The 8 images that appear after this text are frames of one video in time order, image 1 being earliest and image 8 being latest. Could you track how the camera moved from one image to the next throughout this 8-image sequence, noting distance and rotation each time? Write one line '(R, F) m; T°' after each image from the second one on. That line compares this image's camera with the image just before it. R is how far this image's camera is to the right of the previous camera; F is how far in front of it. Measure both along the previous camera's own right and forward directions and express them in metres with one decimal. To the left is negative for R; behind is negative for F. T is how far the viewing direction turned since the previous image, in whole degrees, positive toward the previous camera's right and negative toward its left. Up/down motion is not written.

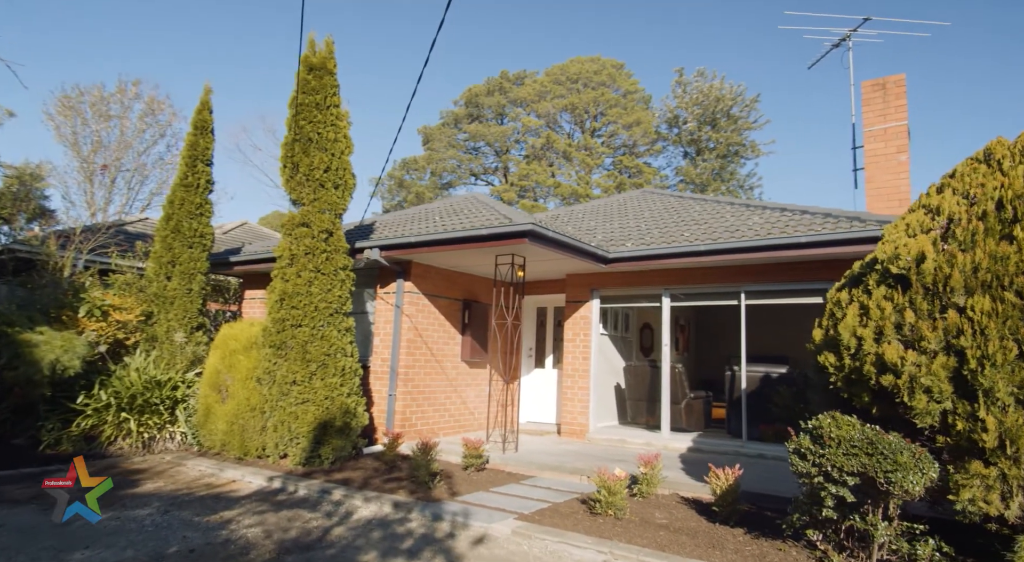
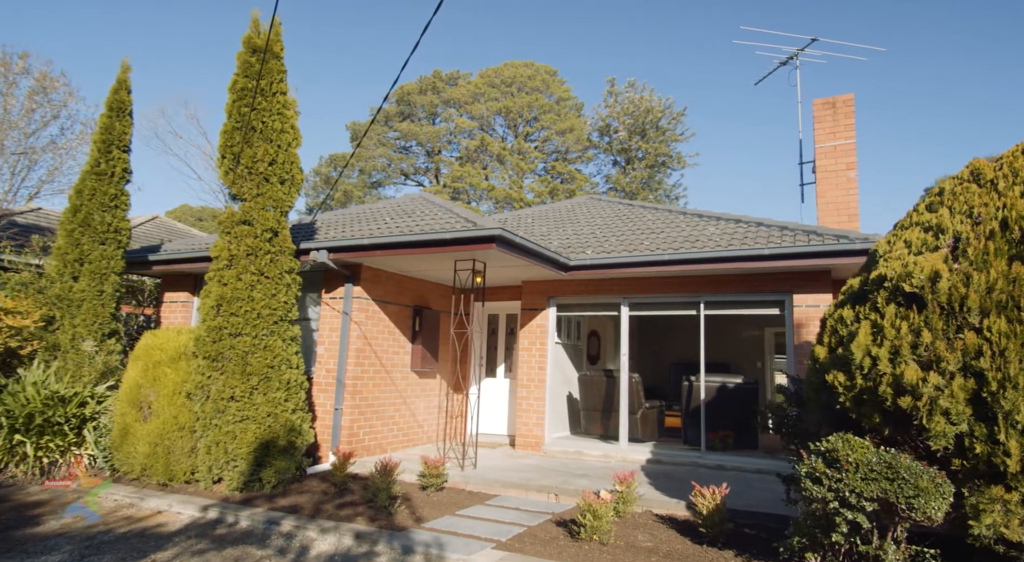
(-0.5, +0.5) m; +7°
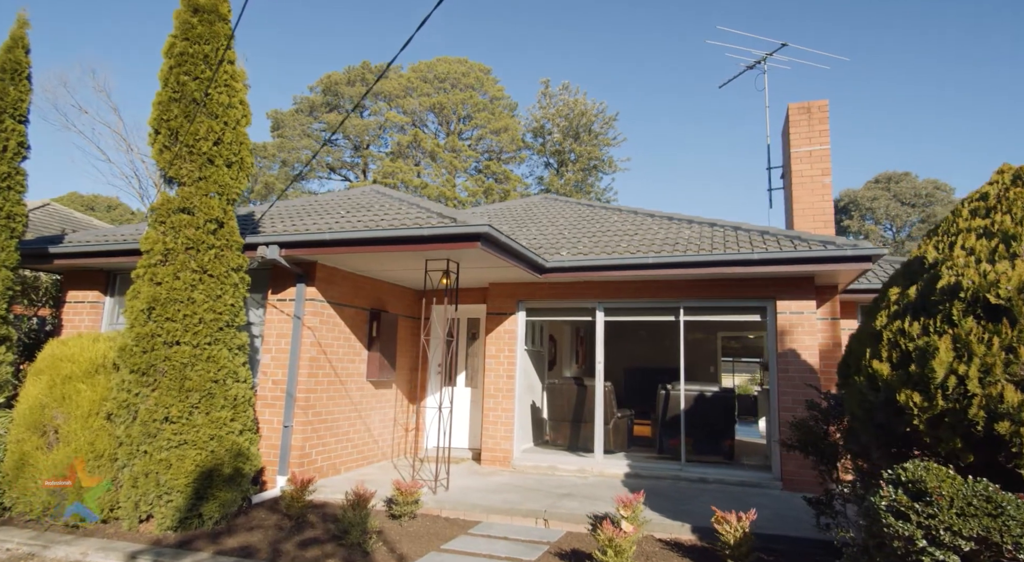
(-0.7, +0.8) m; +8°
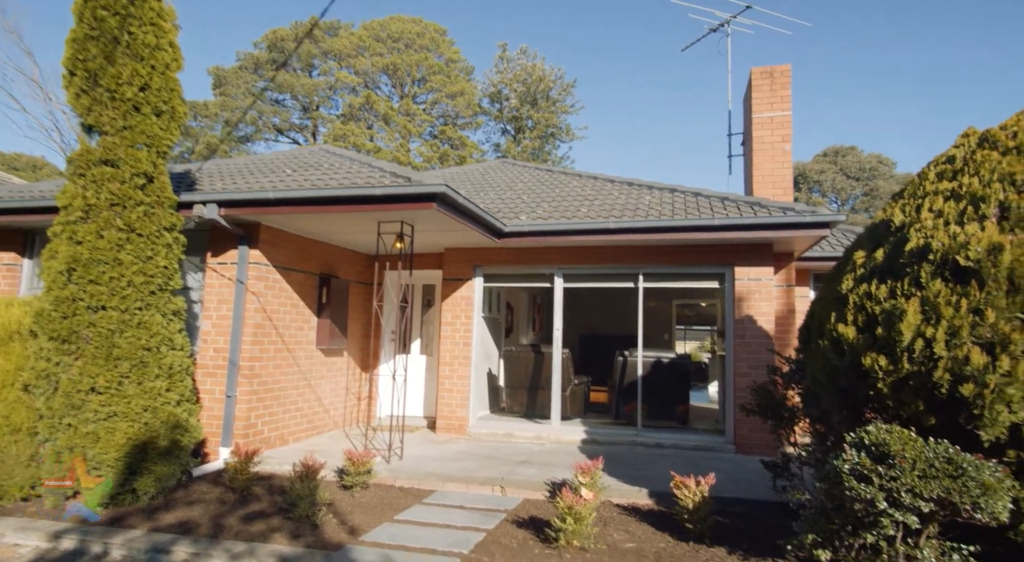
(0.0, +0.3) m; +4°
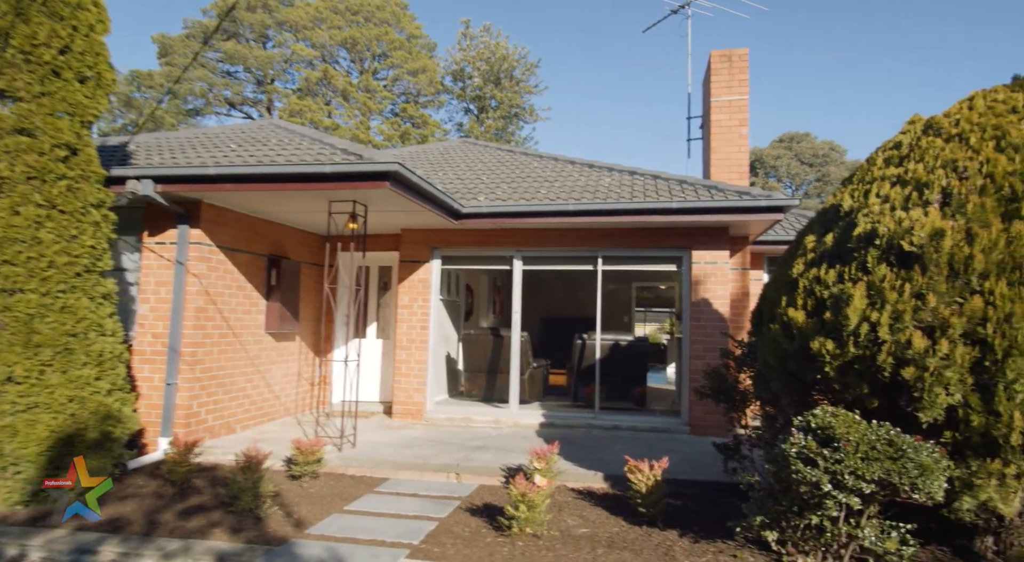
(+0.1, +0.1) m; +3°
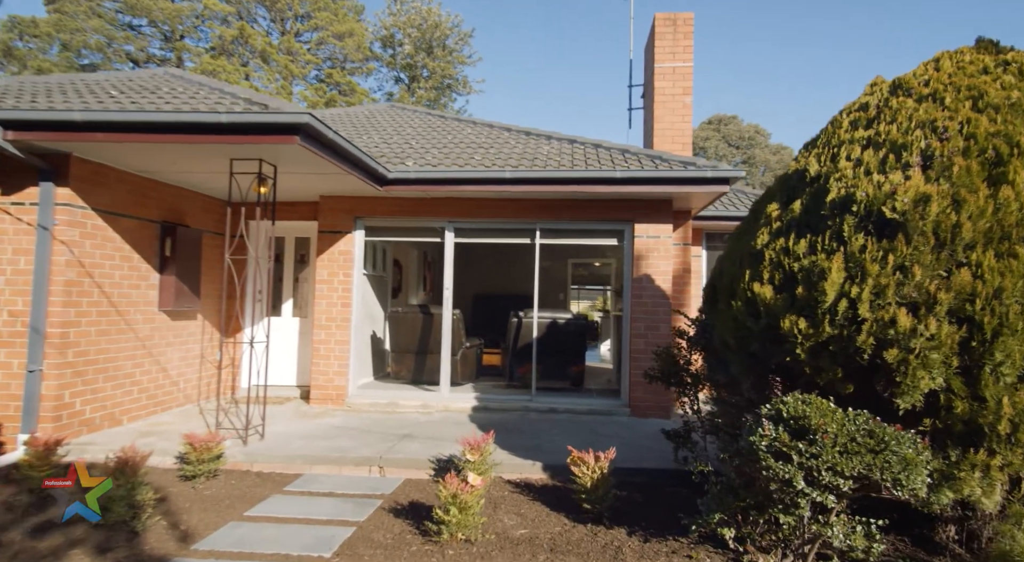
(0.0, +0.6) m; +6°
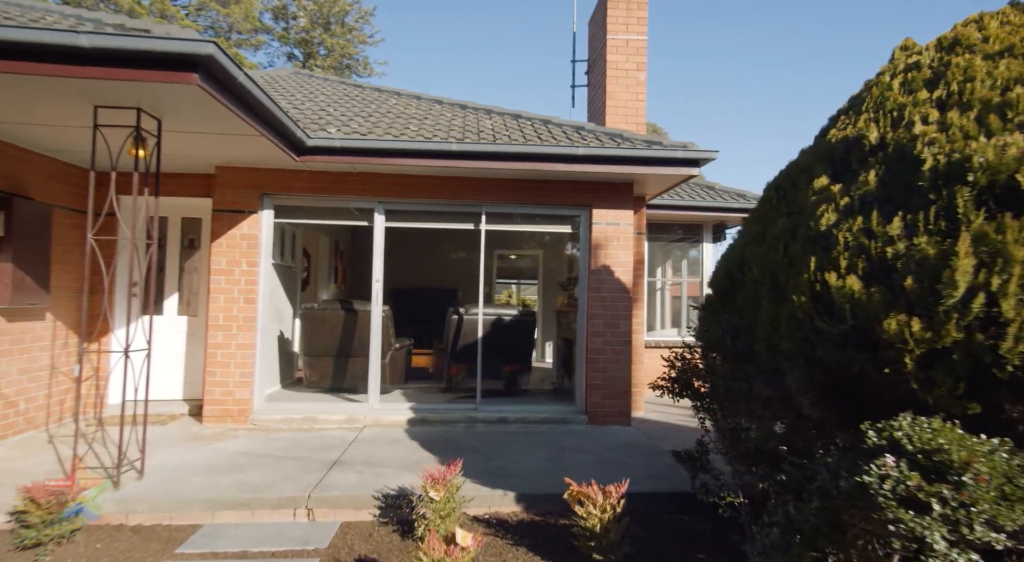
(-0.5, +1.1) m; +10°
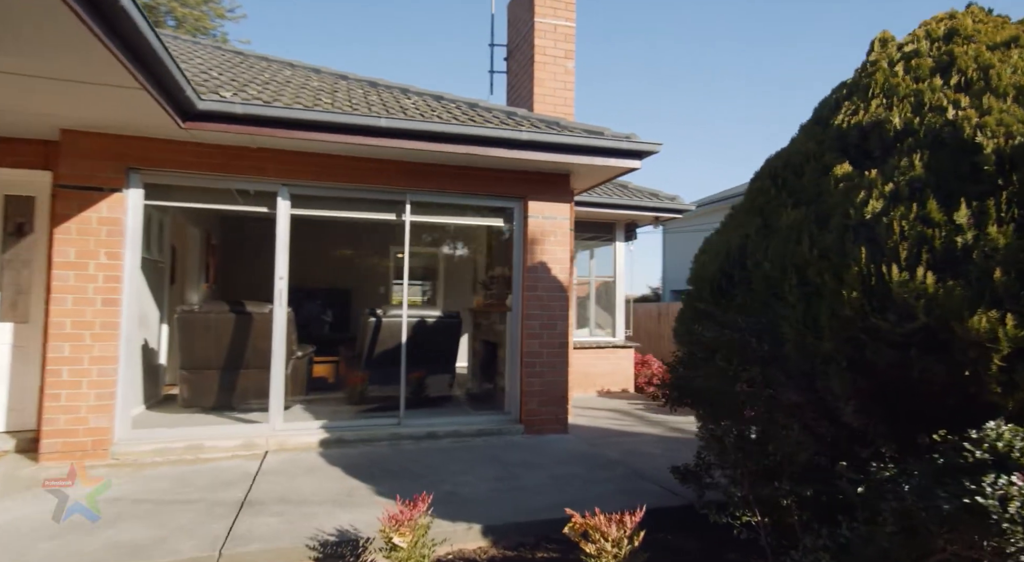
(-0.6, +0.7) m; +12°
